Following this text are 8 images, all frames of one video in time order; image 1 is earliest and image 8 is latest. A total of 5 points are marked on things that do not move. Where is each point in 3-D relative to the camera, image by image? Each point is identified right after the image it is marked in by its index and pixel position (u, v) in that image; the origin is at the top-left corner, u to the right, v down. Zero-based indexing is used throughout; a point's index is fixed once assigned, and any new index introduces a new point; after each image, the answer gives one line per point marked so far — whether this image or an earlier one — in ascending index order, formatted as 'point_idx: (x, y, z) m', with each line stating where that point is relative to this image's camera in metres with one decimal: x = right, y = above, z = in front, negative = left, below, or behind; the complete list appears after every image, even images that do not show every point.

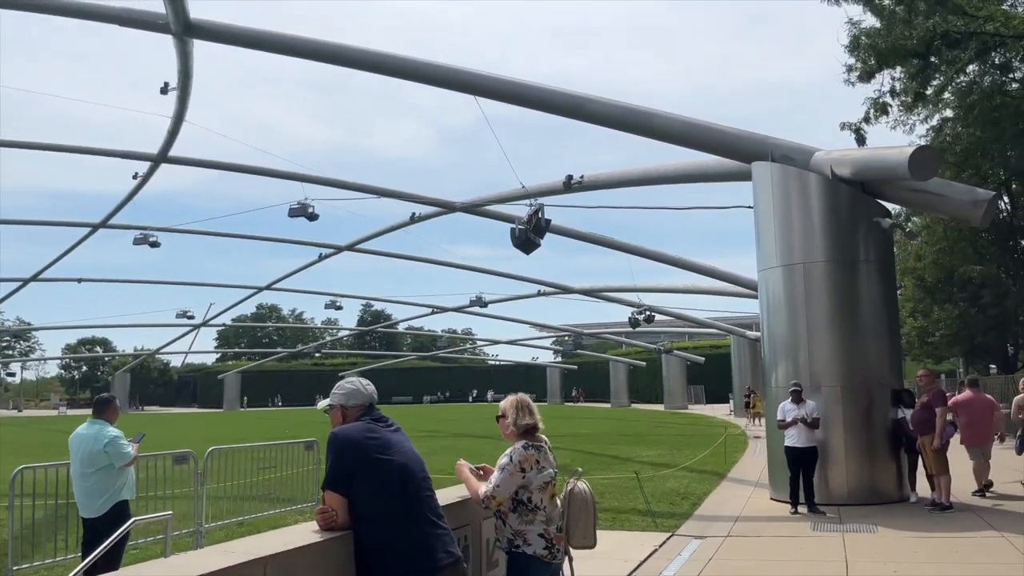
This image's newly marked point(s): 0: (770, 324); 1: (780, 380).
0: (+4.0, -0.6, +12.5) m
1: (+4.0, -1.4, +12.3) m
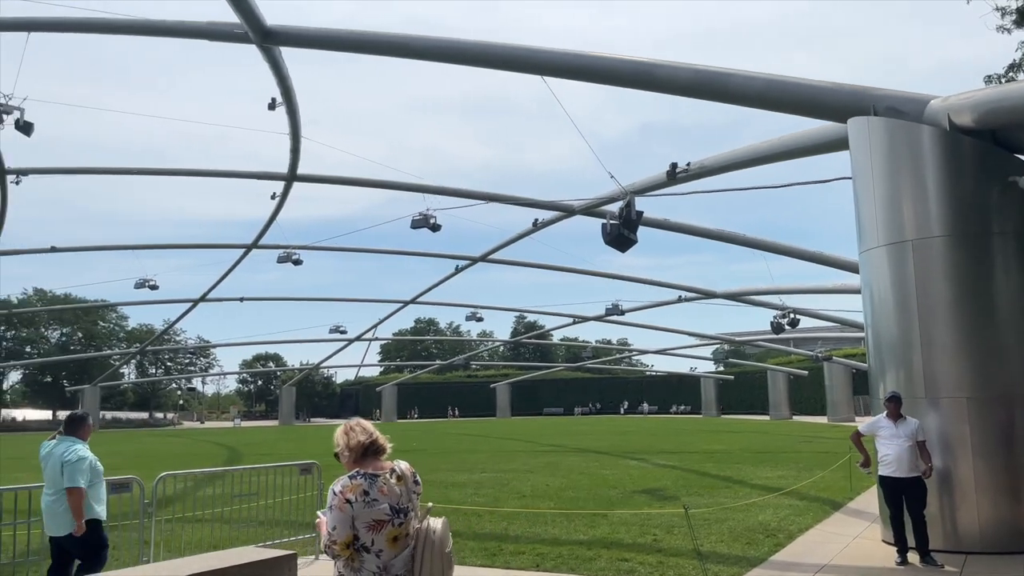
0: (+4.4, -0.4, +9.9) m
1: (+4.4, -1.2, +9.7) m
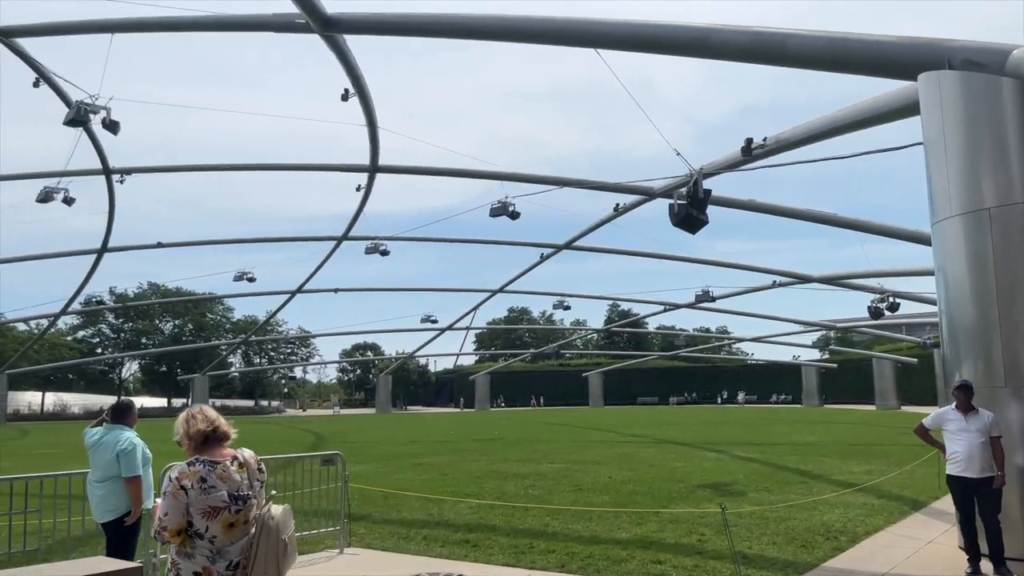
0: (+4.7, -0.1, +8.8) m
1: (+4.7, -1.0, +8.6) m
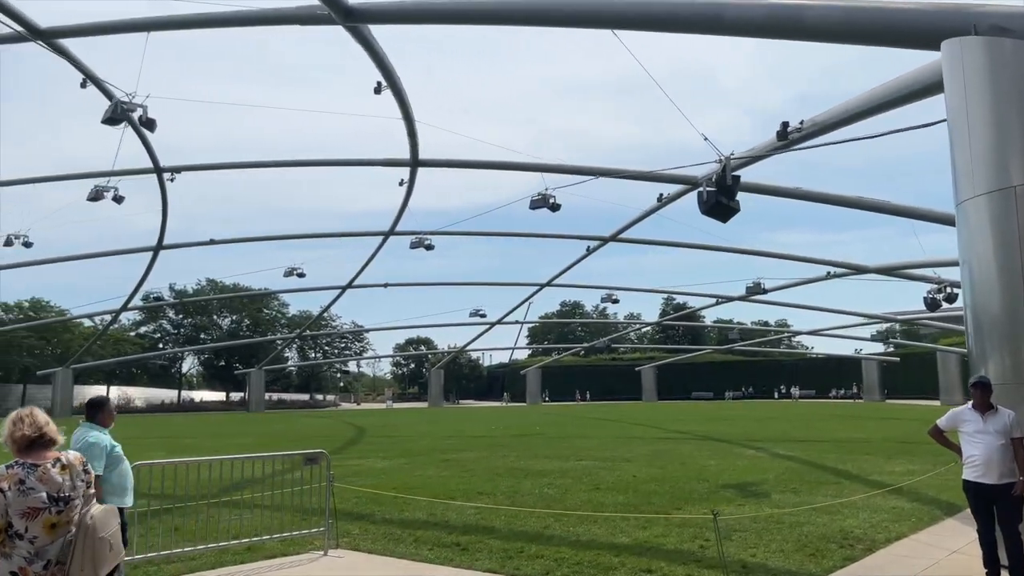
0: (+4.6, 0.0, +8.1) m
1: (+4.6, -0.8, +7.9) m
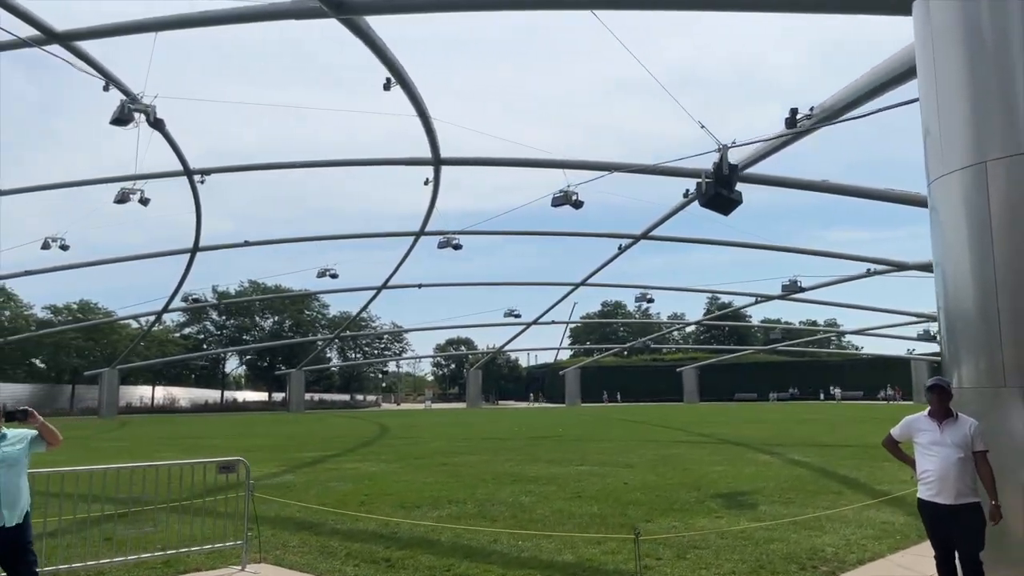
0: (+3.8, +0.1, +7.1) m
1: (+3.8, -0.8, +6.9) m
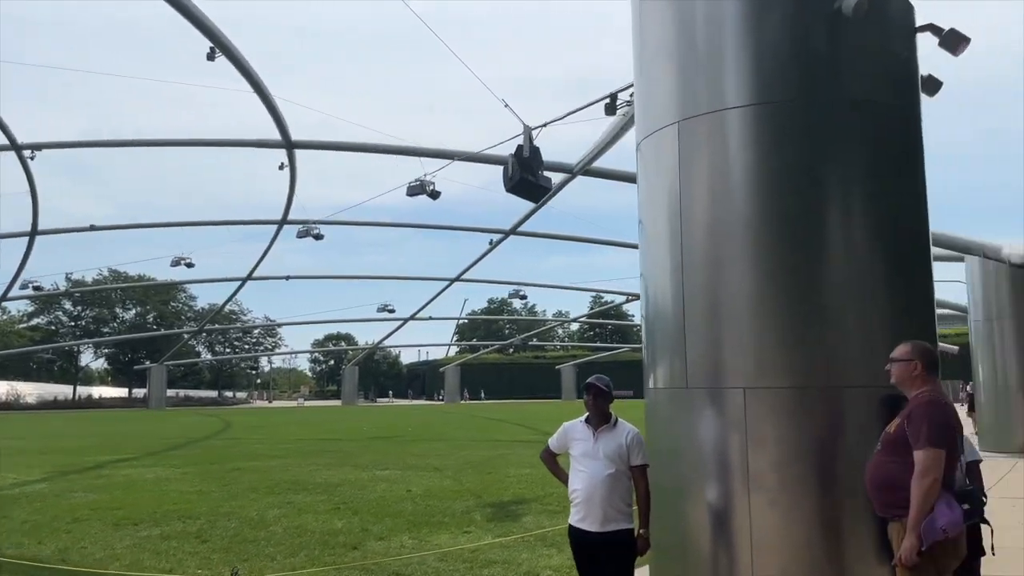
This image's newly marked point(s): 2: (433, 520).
0: (+1.1, +0.2, +6.1) m
1: (+1.1, -0.6, +5.9) m
2: (-1.0, -3.0, +10.6) m
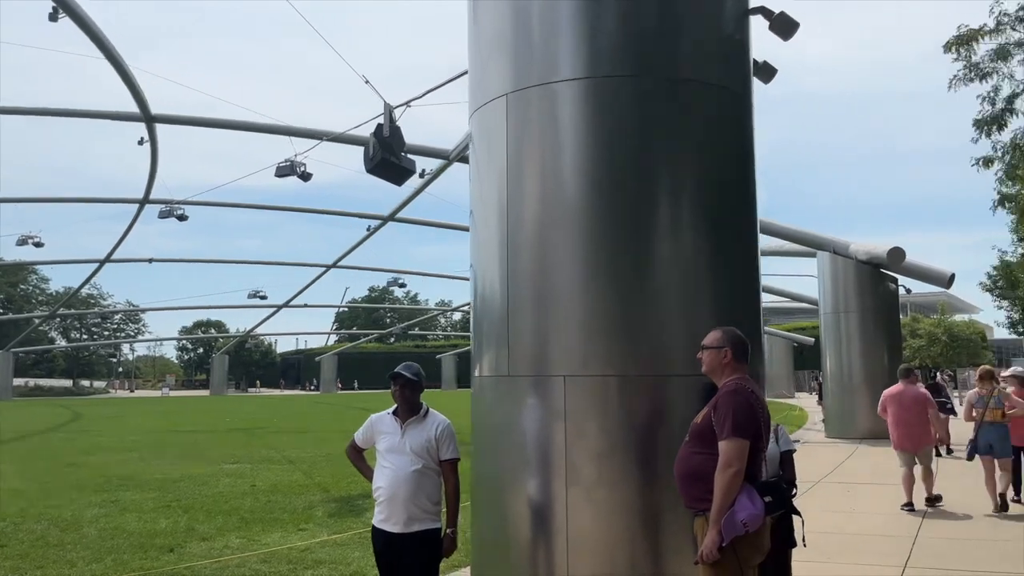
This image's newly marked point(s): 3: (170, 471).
0: (-0.2, +0.3, +5.8) m
1: (-0.2, -0.5, +5.6) m
2: (-2.9, -2.8, +9.9) m
3: (-6.2, -3.3, +15.1) m
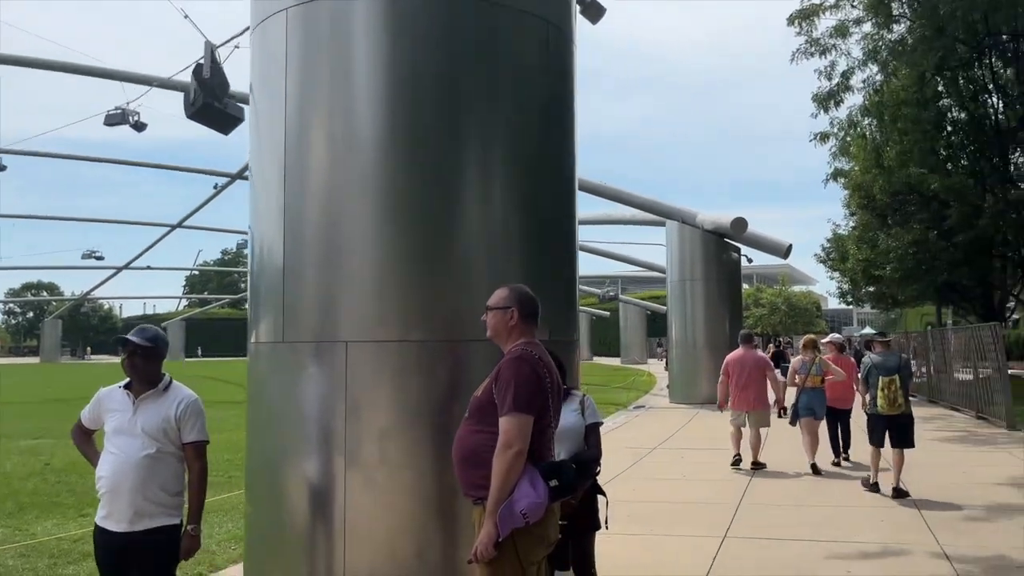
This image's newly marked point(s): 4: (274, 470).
0: (-1.4, +0.6, +5.0) m
1: (-1.4, -0.2, +4.8) m
2: (-4.9, -2.3, +8.8) m
3: (-9.0, -2.6, +13.3) m
4: (-1.3, -1.0, +4.5) m
